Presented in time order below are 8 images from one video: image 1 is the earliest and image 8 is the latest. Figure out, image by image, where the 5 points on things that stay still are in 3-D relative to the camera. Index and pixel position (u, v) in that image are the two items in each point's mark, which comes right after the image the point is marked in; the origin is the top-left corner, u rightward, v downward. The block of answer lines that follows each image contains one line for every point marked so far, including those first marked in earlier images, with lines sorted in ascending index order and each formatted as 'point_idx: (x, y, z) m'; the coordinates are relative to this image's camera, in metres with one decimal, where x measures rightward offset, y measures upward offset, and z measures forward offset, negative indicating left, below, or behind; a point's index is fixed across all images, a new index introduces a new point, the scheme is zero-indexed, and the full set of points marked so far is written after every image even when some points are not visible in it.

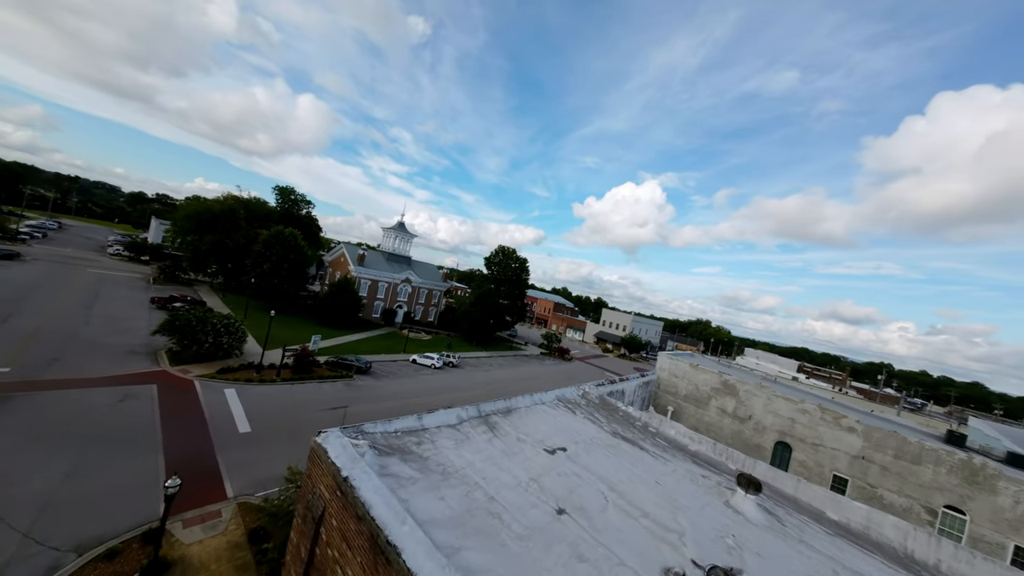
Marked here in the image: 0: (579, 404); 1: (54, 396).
0: (+2.9, -5.1, +14.1) m
1: (-27.2, -6.4, +19.2) m
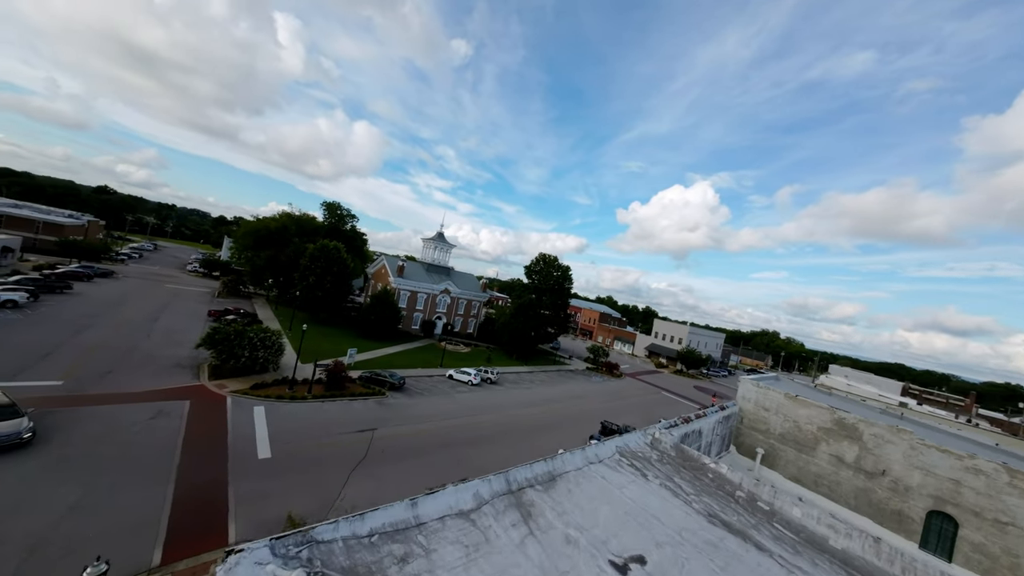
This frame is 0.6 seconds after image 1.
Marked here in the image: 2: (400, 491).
0: (+4.3, -5.5, +10.2) m
1: (-24.9, -7.4, +19.1) m
2: (-6.4, -11.6, +18.4) m
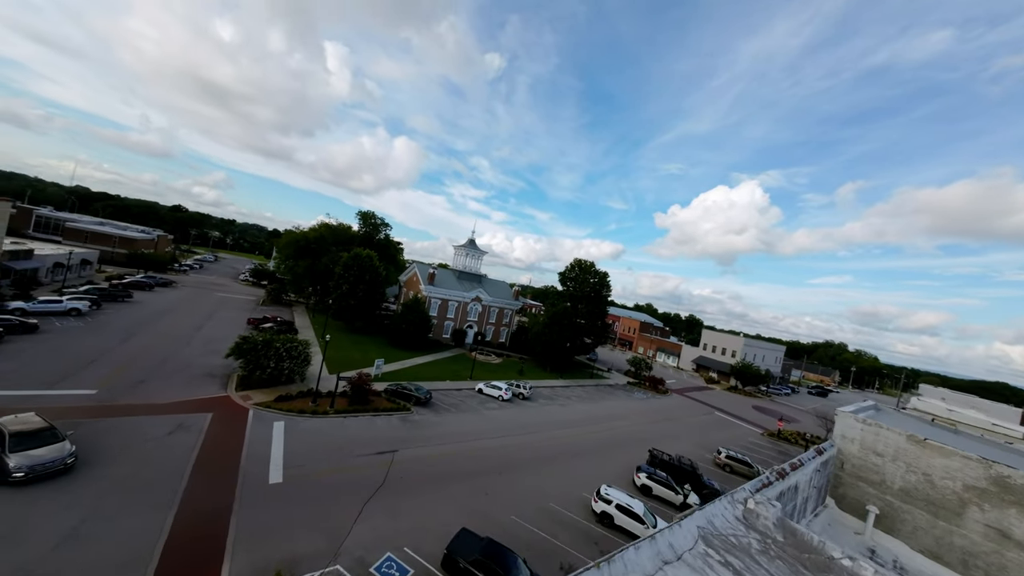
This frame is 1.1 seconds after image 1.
0: (+5.1, -5.7, +6.9) m
1: (-23.0, -7.9, +18.7) m
2: (-4.7, -12.0, +16.0) m
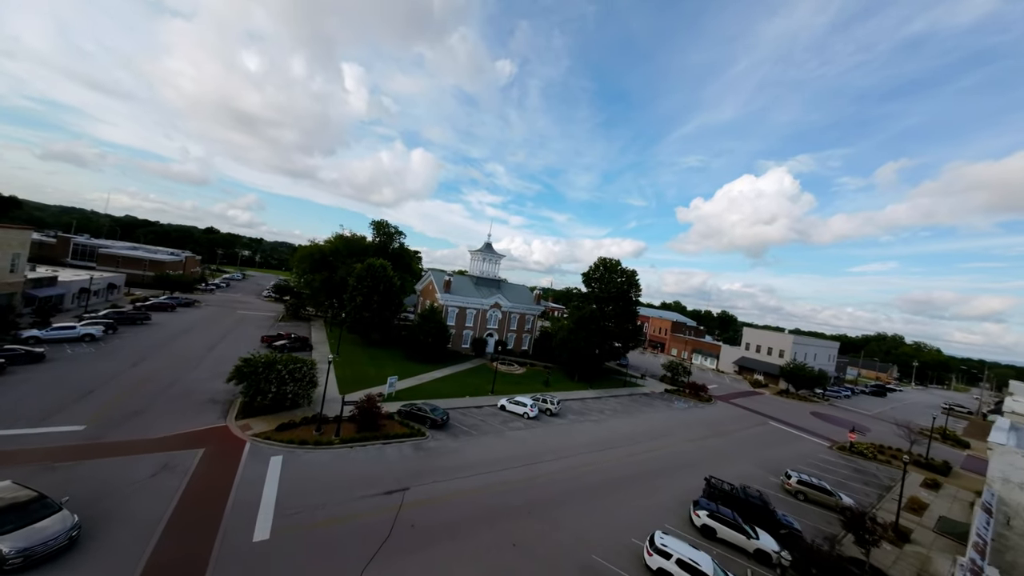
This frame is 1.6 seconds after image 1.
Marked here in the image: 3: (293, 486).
0: (+5.5, -5.6, +3.1) m
1: (-21.6, -9.3, +16.7) m
2: (-3.4, -12.5, +12.8) m
3: (-12.2, -11.0, +18.0) m
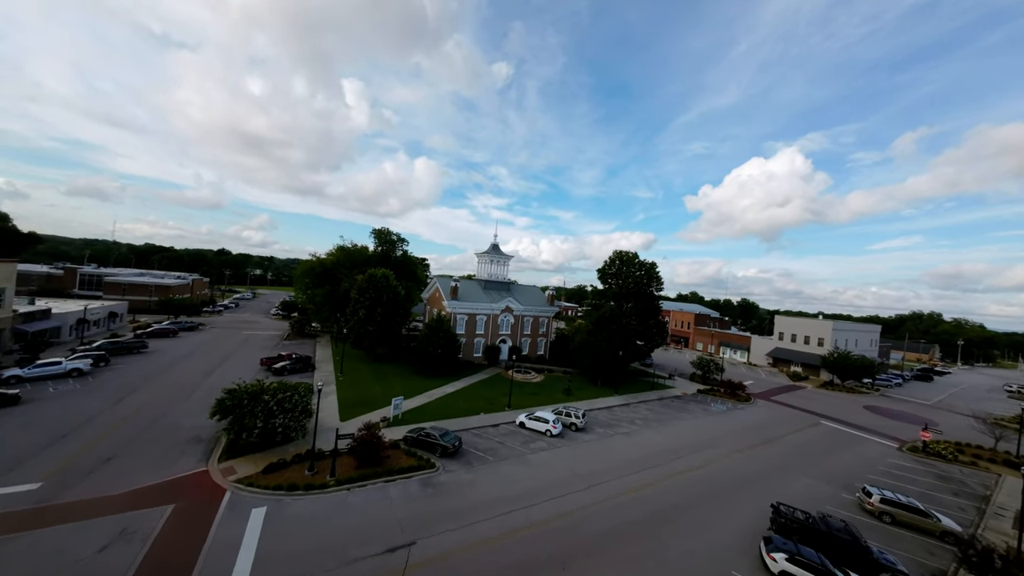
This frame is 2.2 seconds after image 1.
0: (+5.9, -5.3, -0.6) m
1: (-20.5, -10.8, +13.9) m
2: (-2.2, -12.8, +9.4) m
3: (-10.9, -11.9, +14.9) m
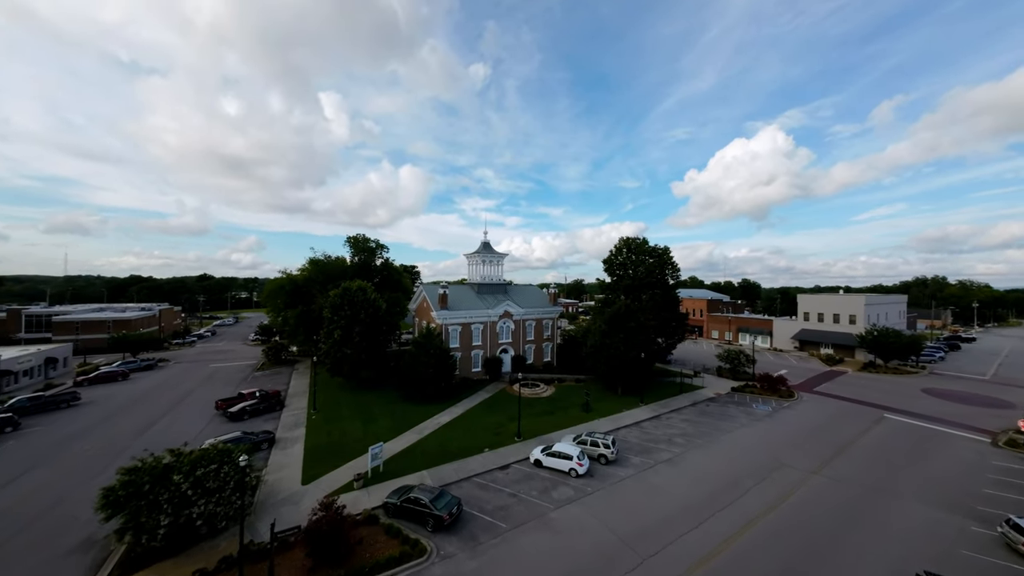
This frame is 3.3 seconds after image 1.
0: (+6.6, -5.0, -6.7) m
1: (-19.4, -12.8, +7.5) m
2: (-0.9, -13.2, +3.1) m
3: (-9.8, -13.0, +8.6) m
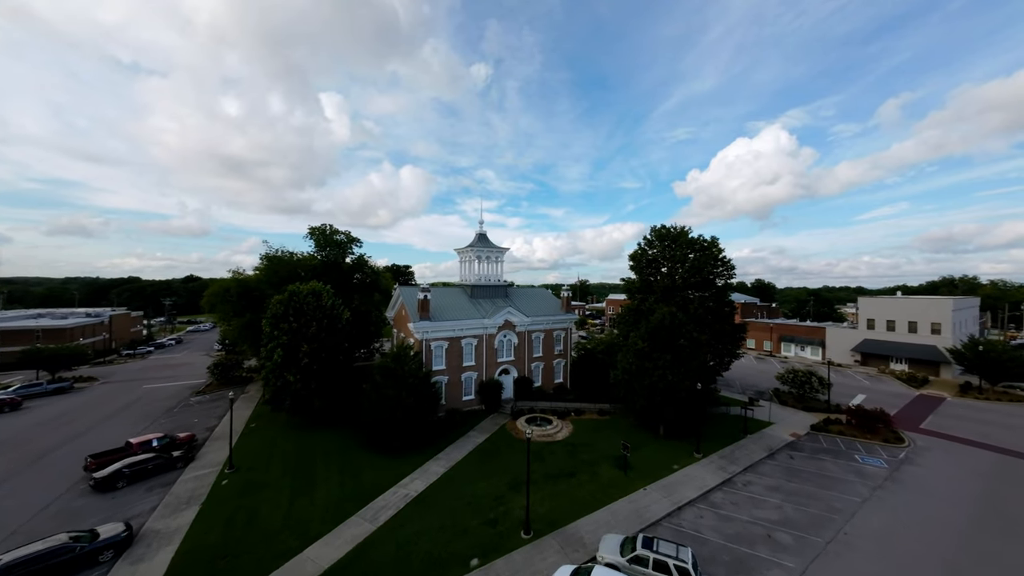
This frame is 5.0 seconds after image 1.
0: (+6.7, -5.2, -16.9) m
1: (-19.2, -13.0, -2.6) m
2: (-0.8, -13.4, -7.0) m
3: (-9.7, -13.3, -1.6) m
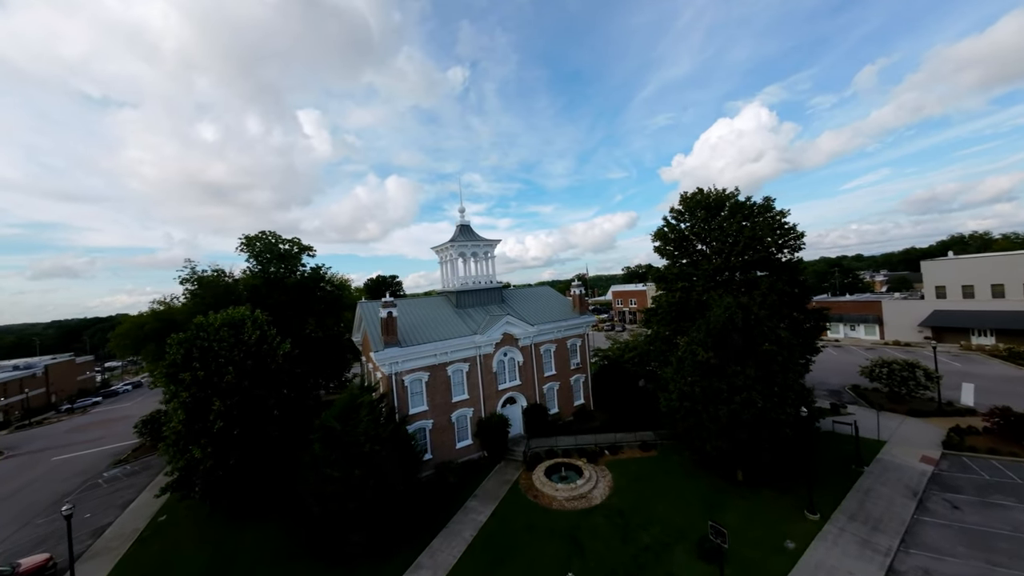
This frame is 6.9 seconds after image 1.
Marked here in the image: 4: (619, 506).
0: (+7.4, -4.6, -25.5) m
1: (-17.8, -14.9, -11.6) m
2: (+0.6, -13.5, -15.8) m
3: (-8.3, -14.2, -10.4) m
4: (+6.0, -12.5, +18.8) m
